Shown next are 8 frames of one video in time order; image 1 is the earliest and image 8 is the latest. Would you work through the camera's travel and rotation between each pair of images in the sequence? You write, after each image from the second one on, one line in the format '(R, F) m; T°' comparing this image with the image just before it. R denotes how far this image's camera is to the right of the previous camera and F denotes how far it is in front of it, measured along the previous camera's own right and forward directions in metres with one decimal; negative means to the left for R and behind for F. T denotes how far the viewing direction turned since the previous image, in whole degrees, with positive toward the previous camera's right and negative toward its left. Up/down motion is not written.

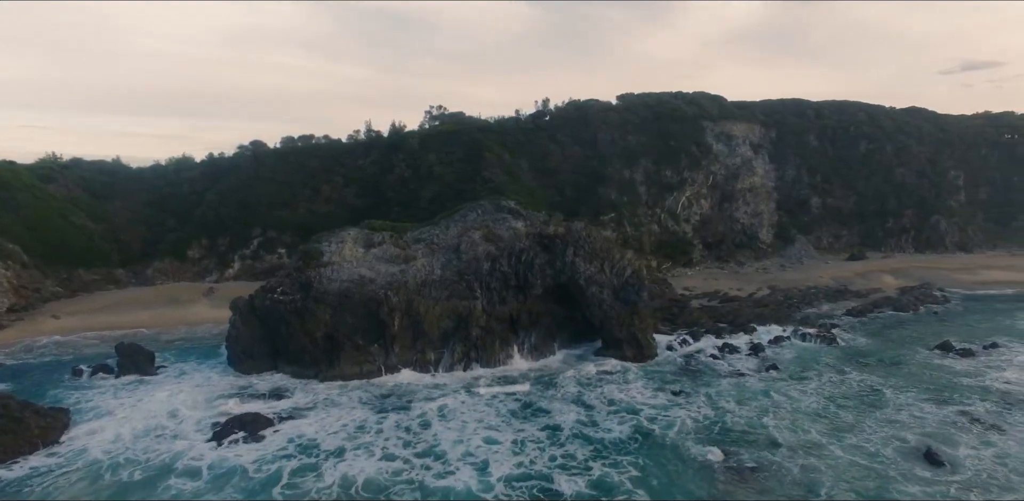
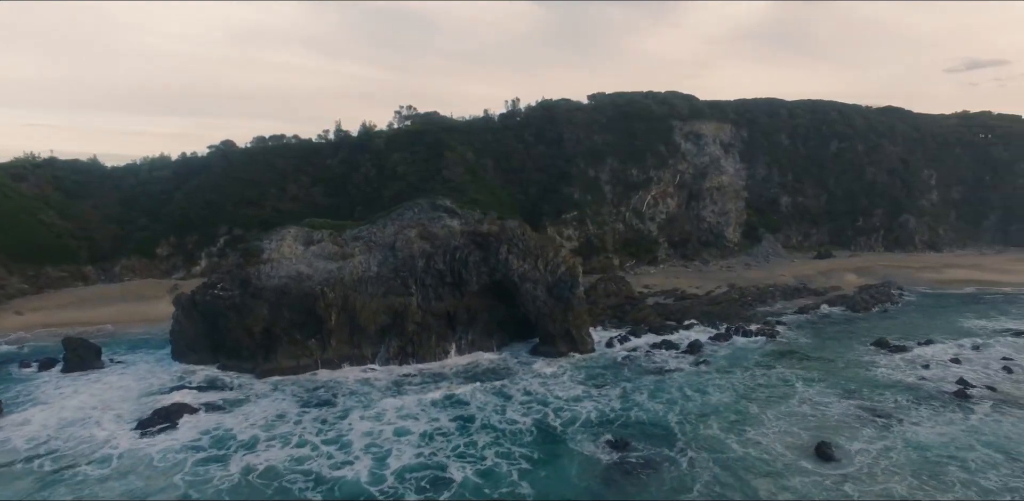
(+3.1, -0.5) m; -1°
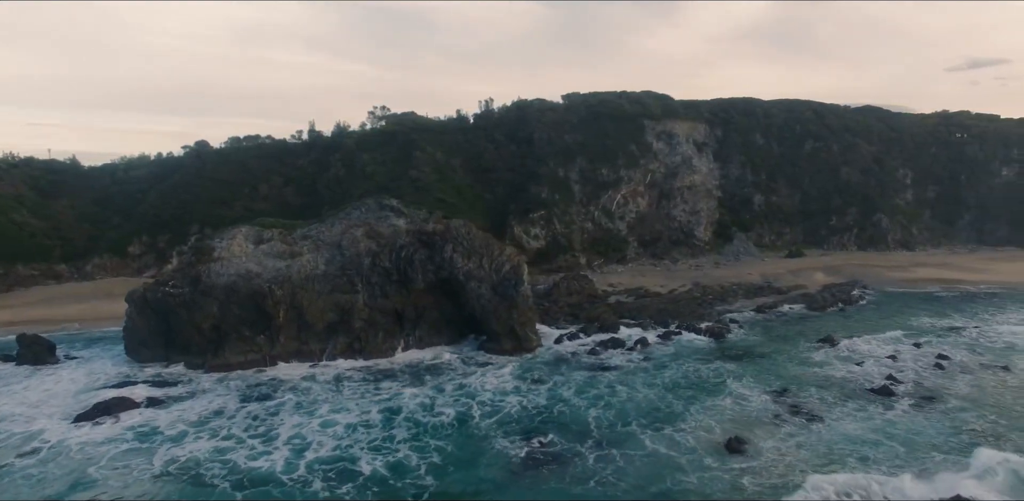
(+2.7, -0.5) m; 0°
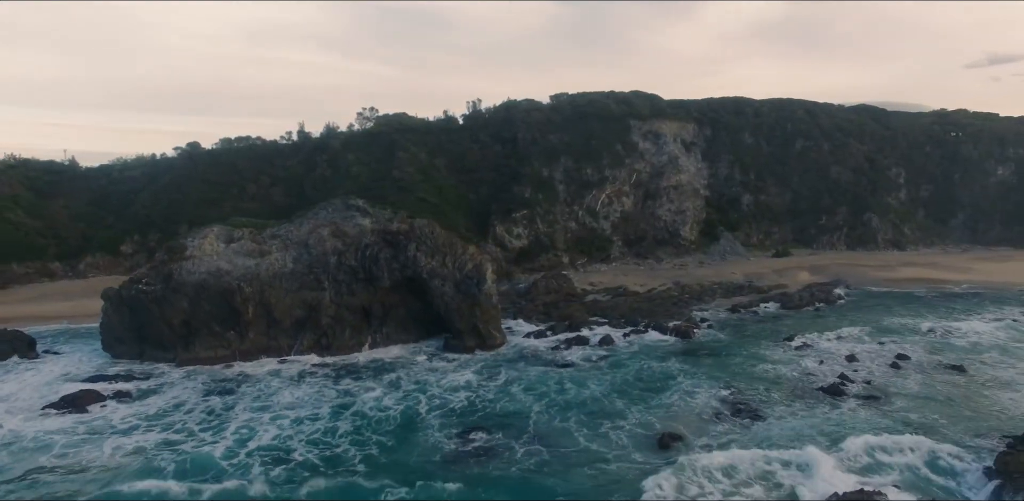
(+2.4, -0.5) m; -1°
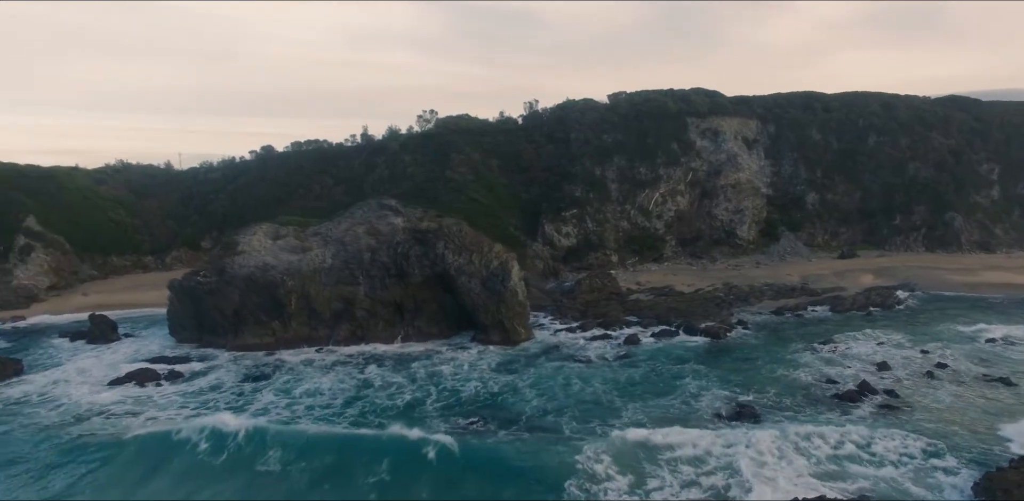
(+3.1, -0.6) m; -8°
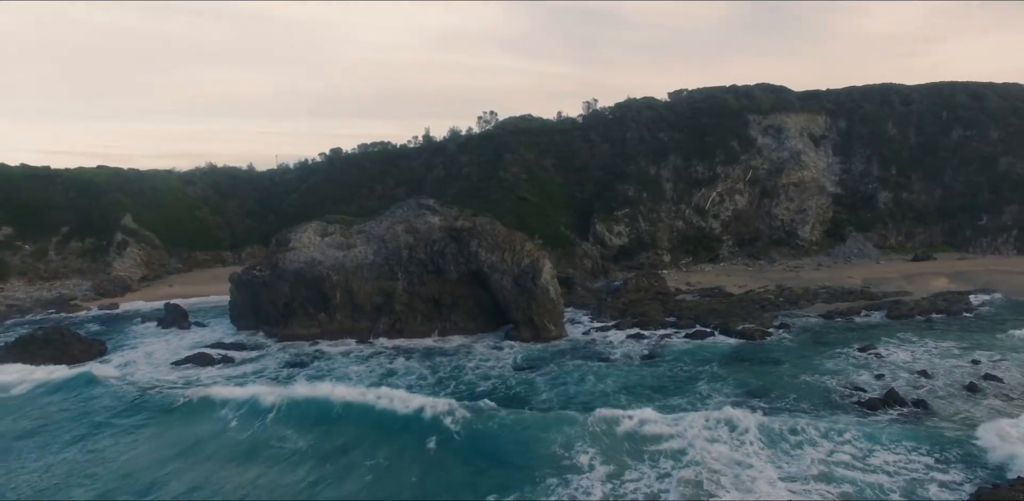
(+2.7, -0.5) m; -8°
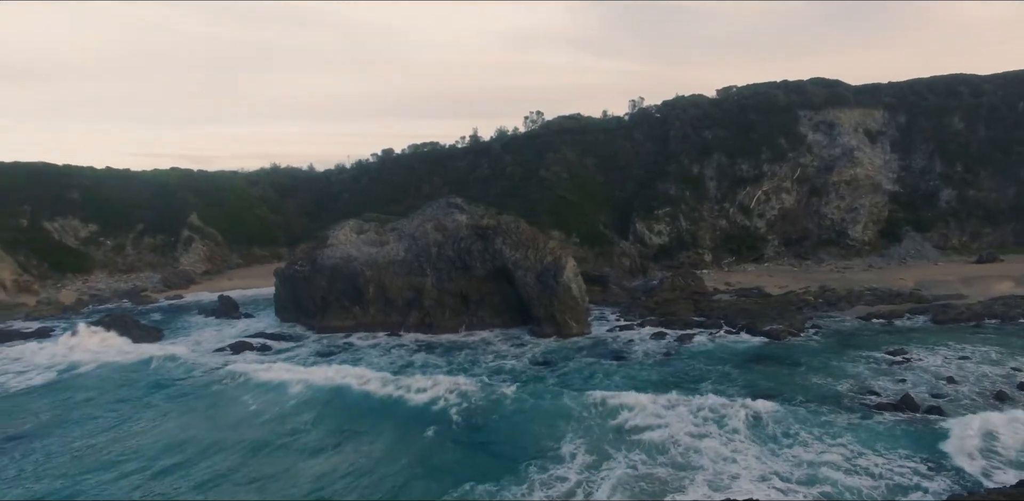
(+2.4, -0.6) m; -6°
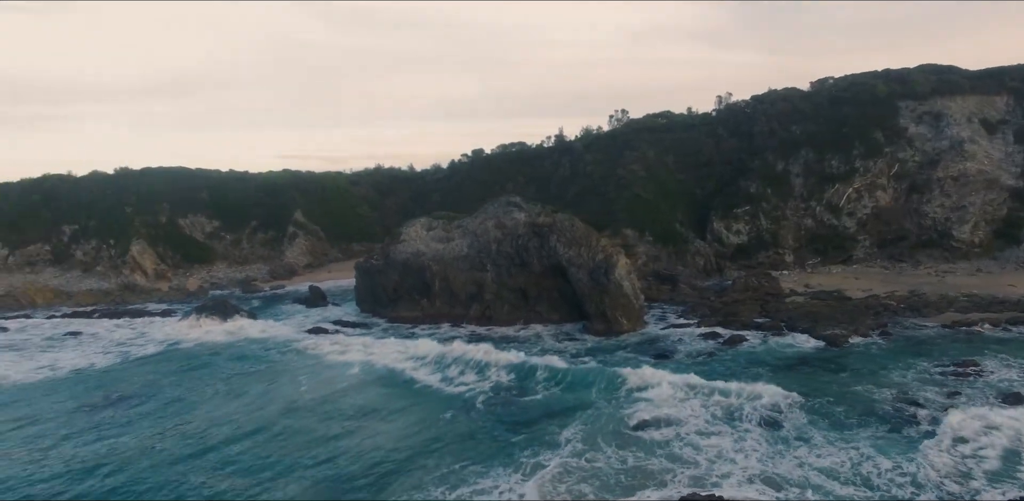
(+3.4, -0.7) m; -10°
